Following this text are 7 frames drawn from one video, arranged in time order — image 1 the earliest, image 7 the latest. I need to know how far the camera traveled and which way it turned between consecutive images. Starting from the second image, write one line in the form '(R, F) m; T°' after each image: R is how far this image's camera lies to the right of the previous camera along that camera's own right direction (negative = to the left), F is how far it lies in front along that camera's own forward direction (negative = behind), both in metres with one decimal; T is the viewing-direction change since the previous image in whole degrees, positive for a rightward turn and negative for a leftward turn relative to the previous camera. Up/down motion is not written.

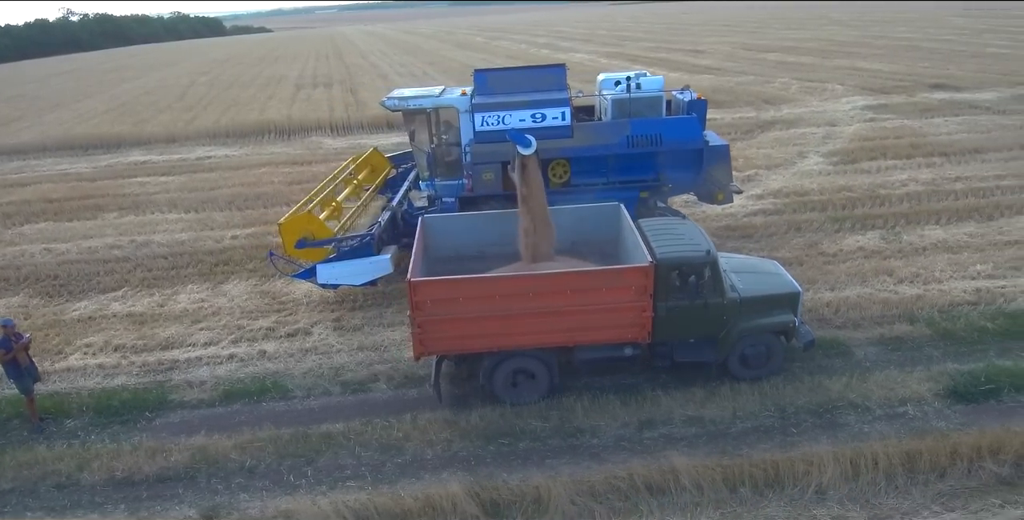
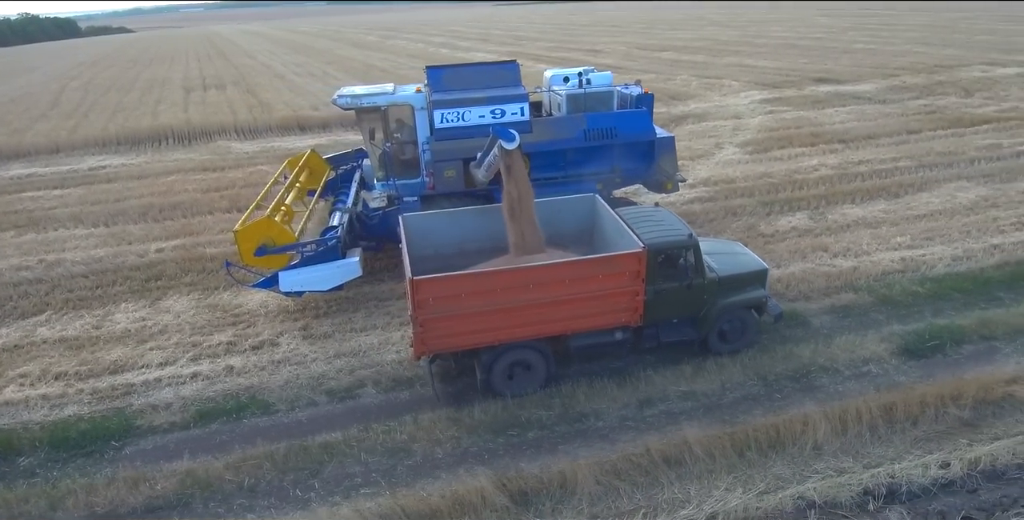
(-1.1, 0.0) m; +9°
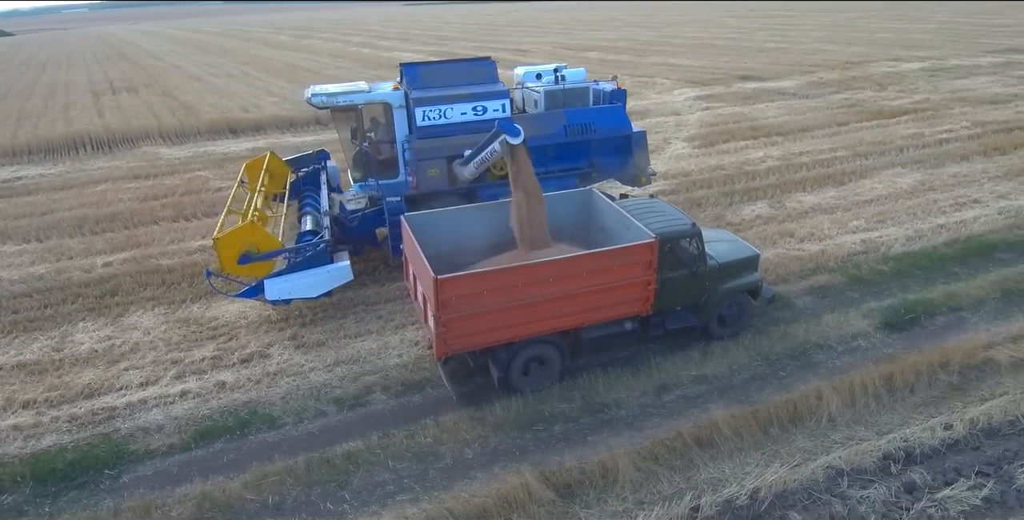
(-1.0, +0.1) m; +7°
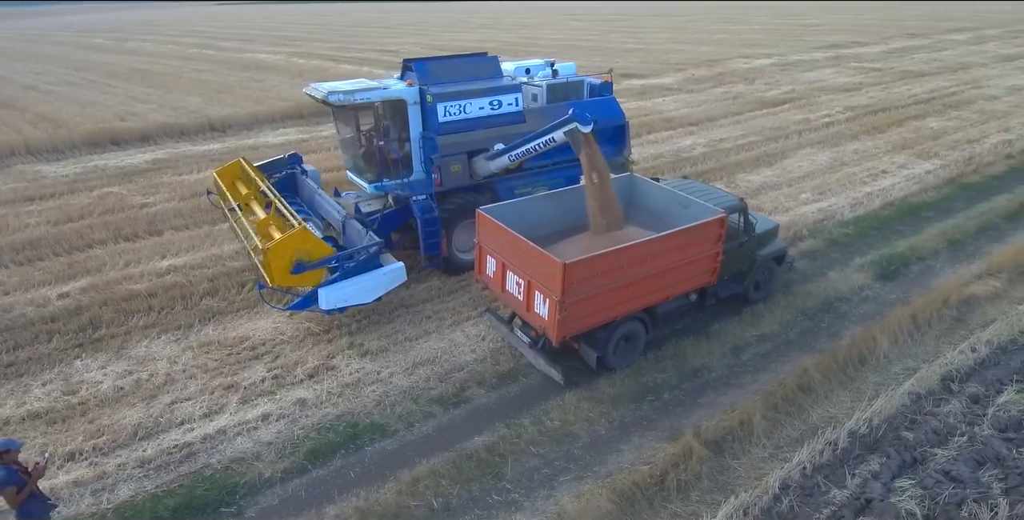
(-2.8, +0.1) m; +14°
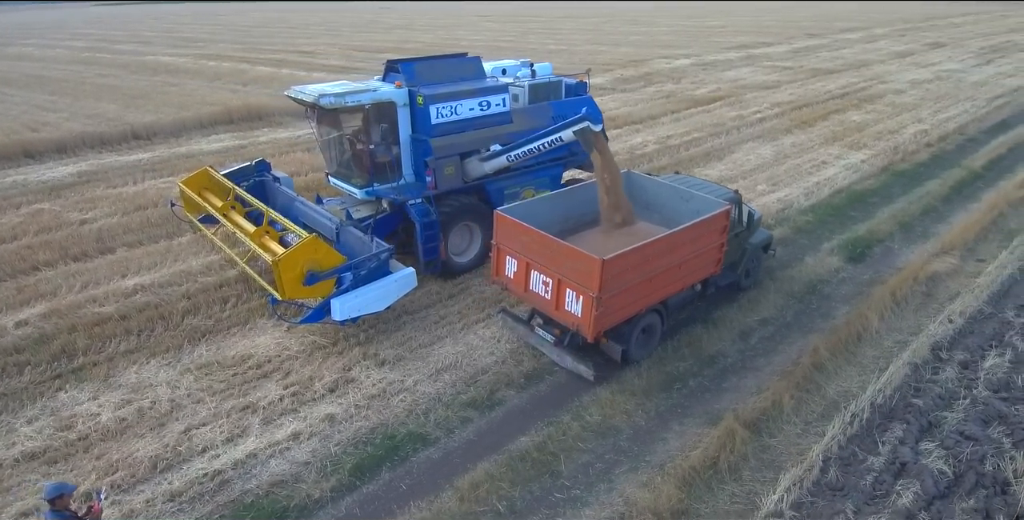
(-1.3, +0.1) m; +8°
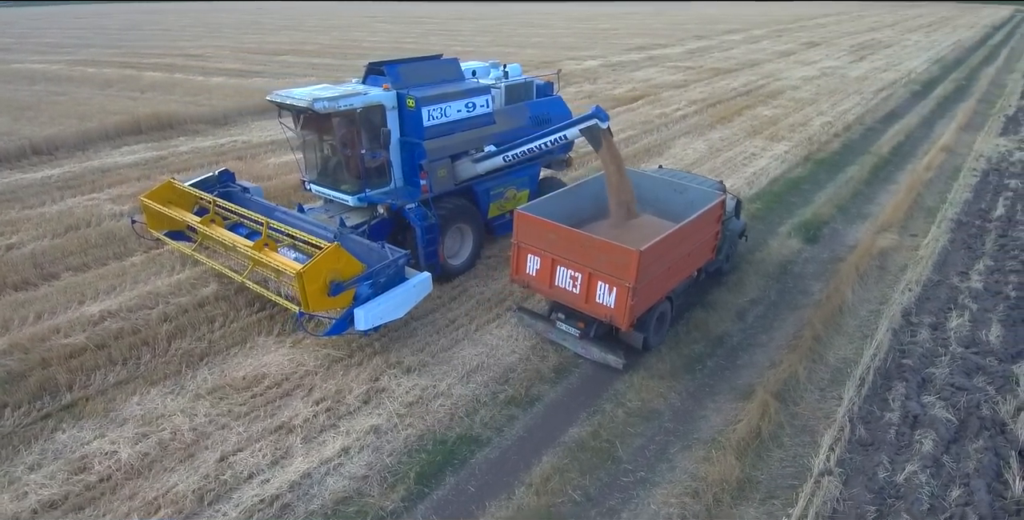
(-1.5, 0.0) m; +10°
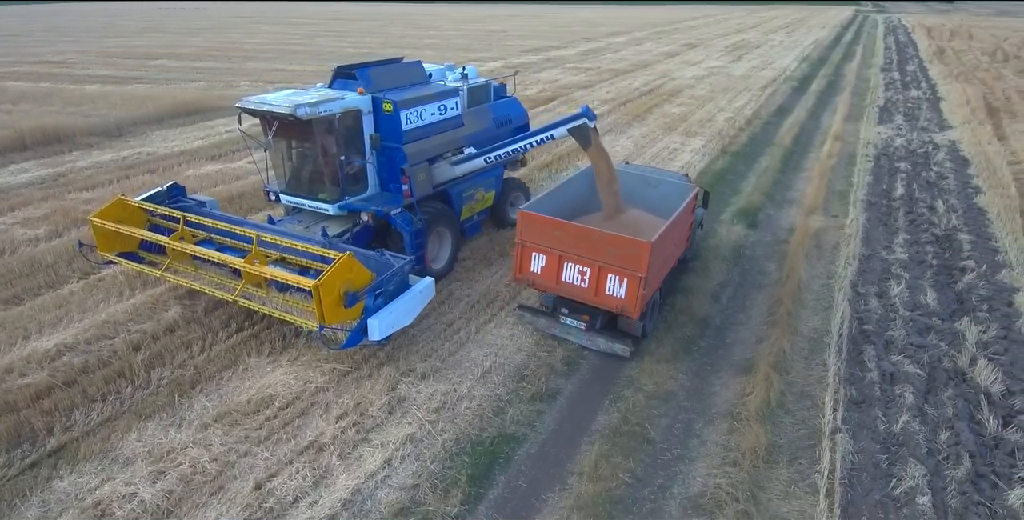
(-1.5, 0.0) m; +10°
